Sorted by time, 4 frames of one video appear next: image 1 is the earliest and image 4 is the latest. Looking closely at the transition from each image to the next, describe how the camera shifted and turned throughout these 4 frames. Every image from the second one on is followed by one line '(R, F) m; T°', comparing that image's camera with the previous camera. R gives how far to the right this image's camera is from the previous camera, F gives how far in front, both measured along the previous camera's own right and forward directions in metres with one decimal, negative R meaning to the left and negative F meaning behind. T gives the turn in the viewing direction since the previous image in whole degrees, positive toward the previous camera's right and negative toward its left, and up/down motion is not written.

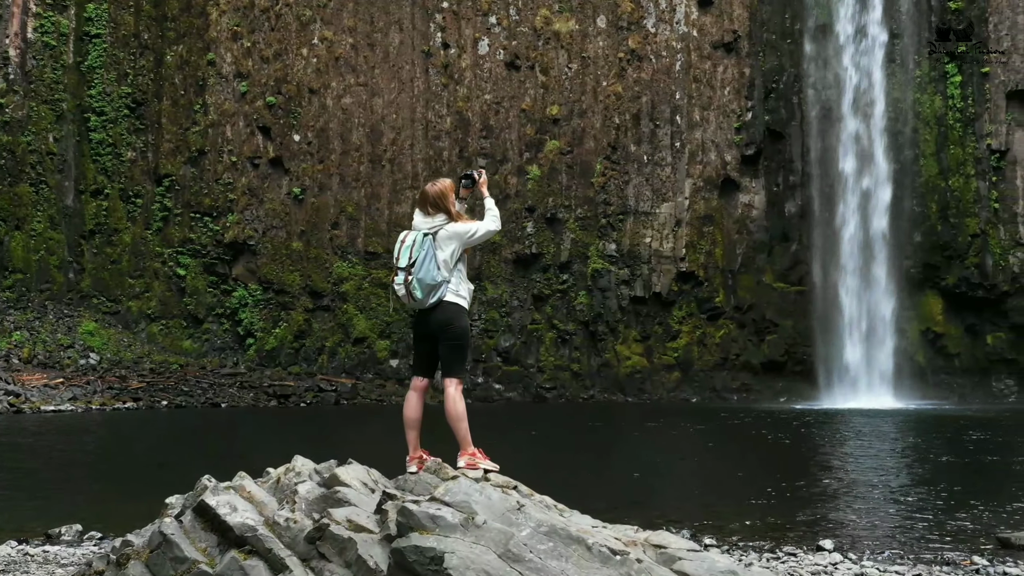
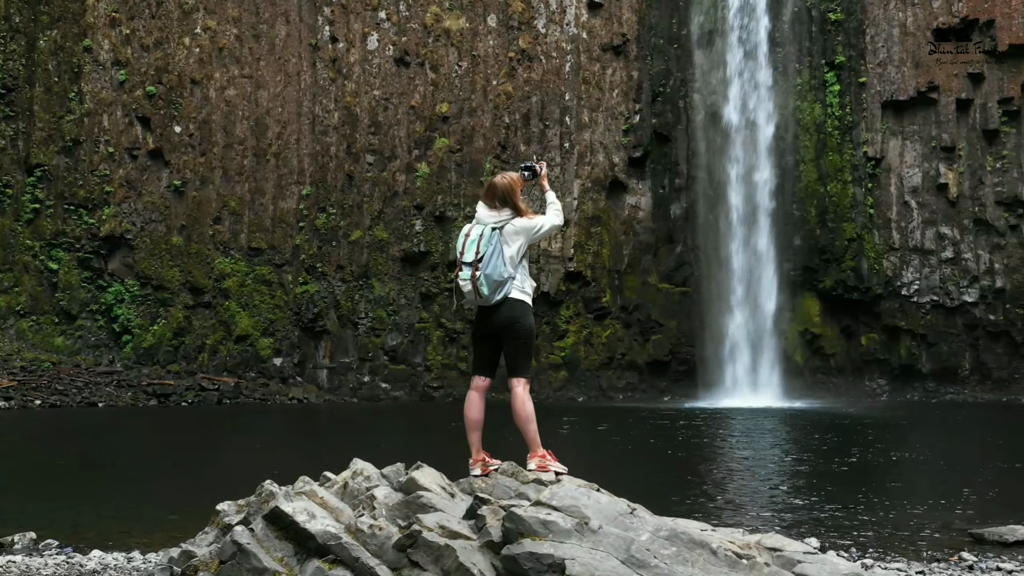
(-0.6, +0.1) m; +6°
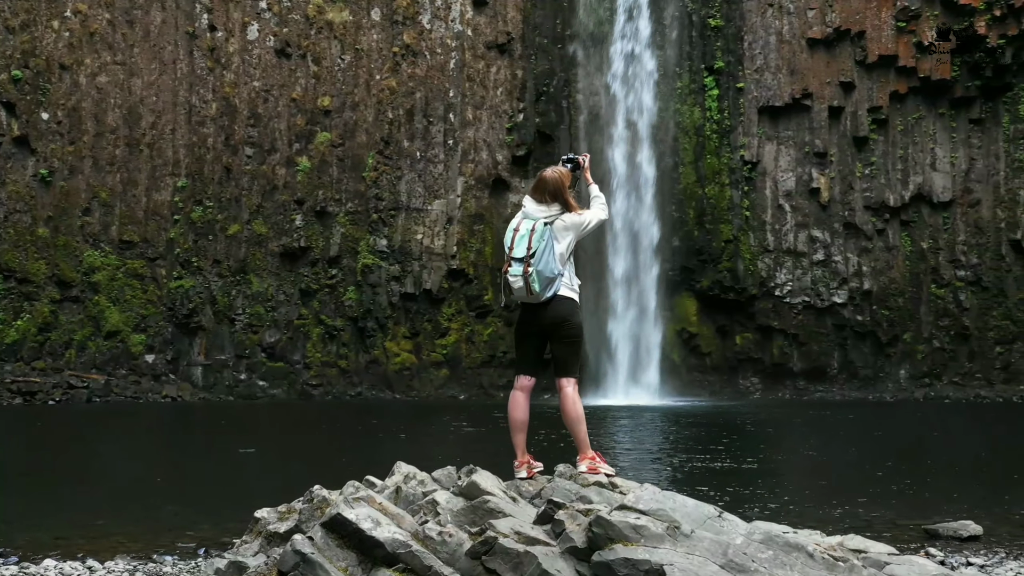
(-0.6, +0.1) m; +7°
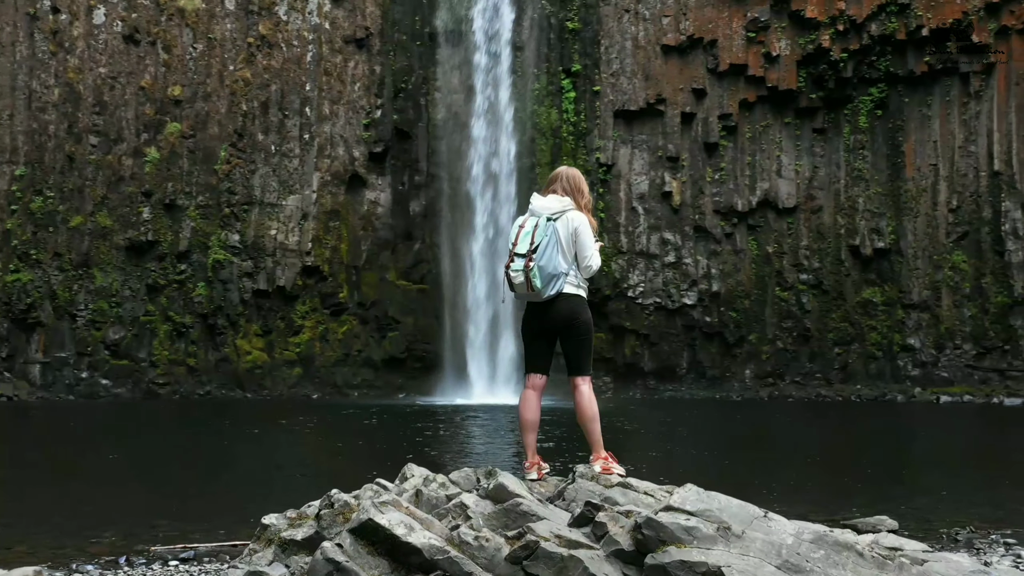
(-0.5, +0.1) m; +8°
